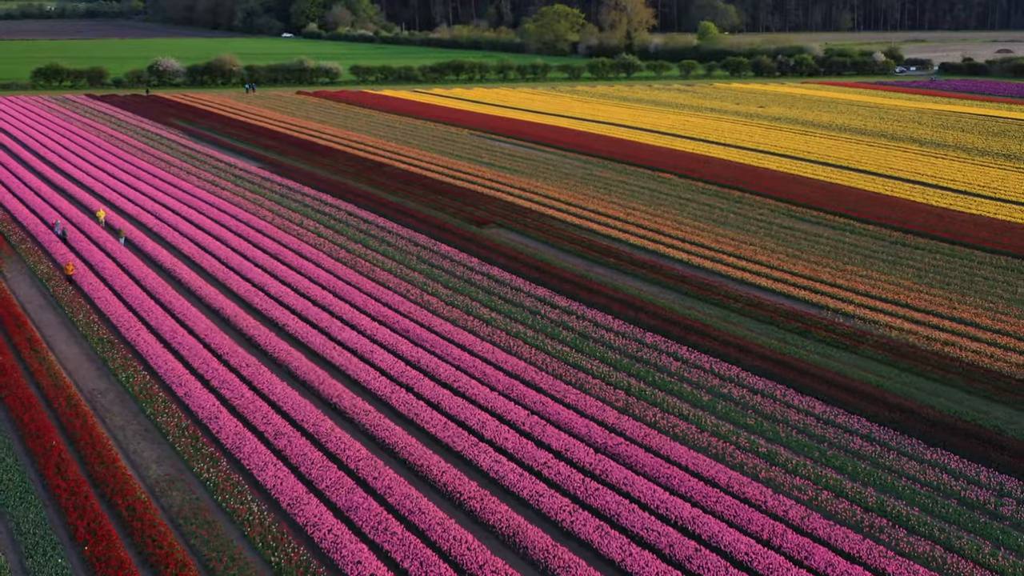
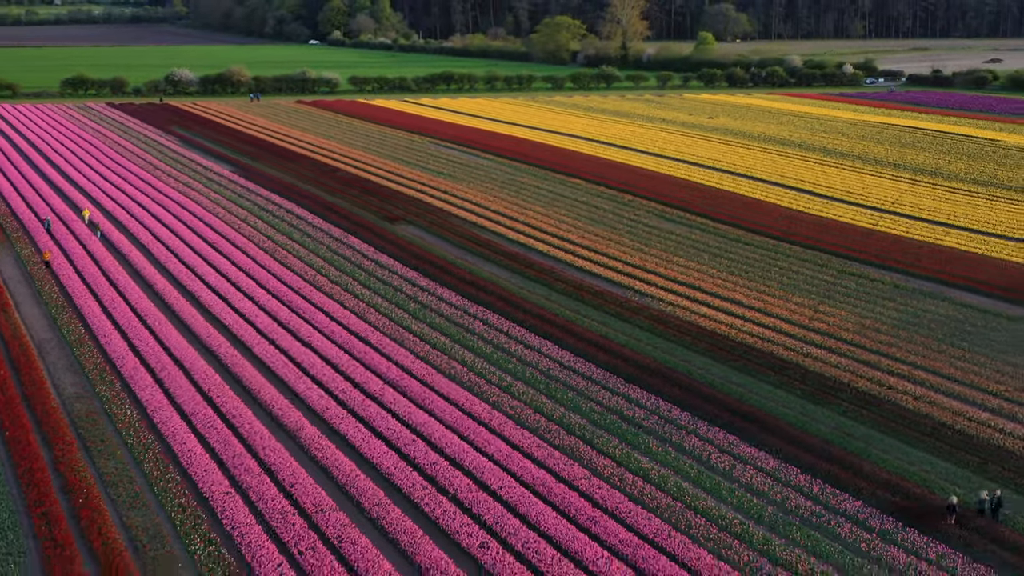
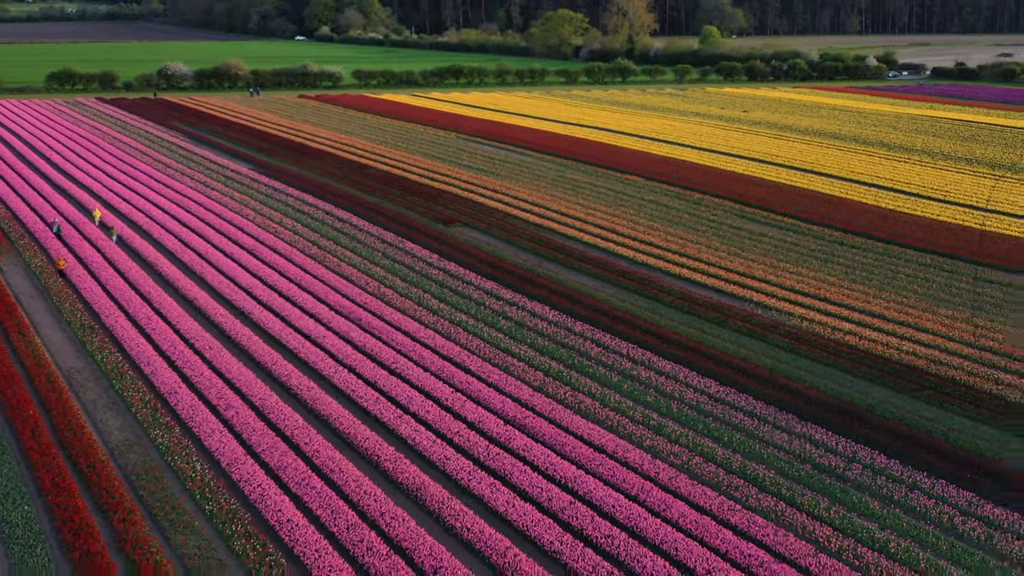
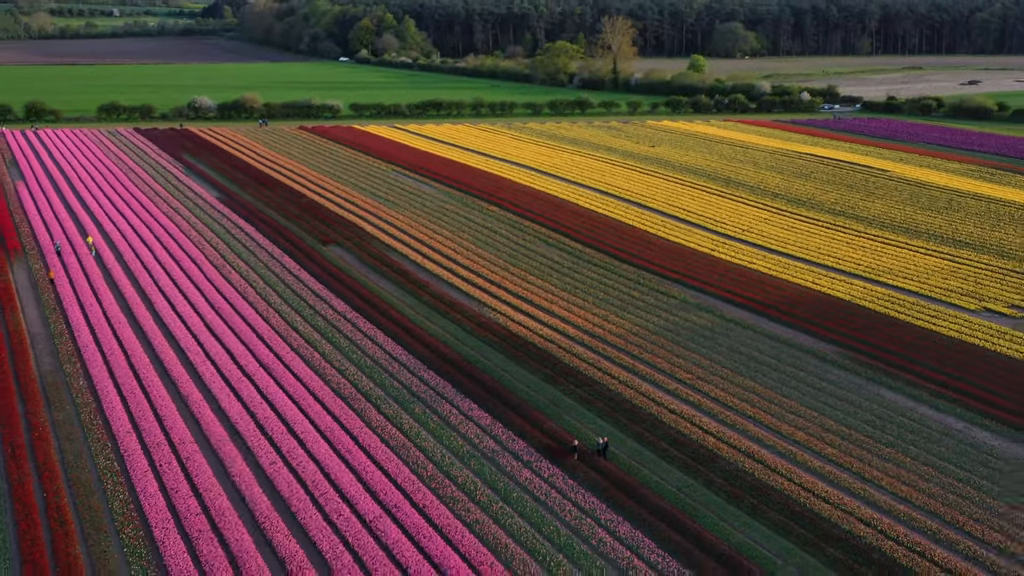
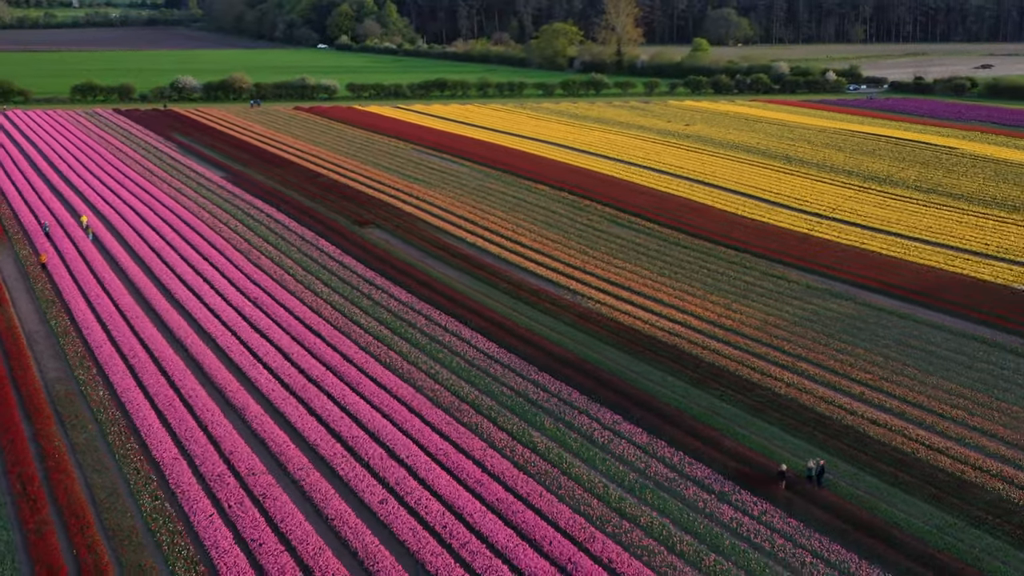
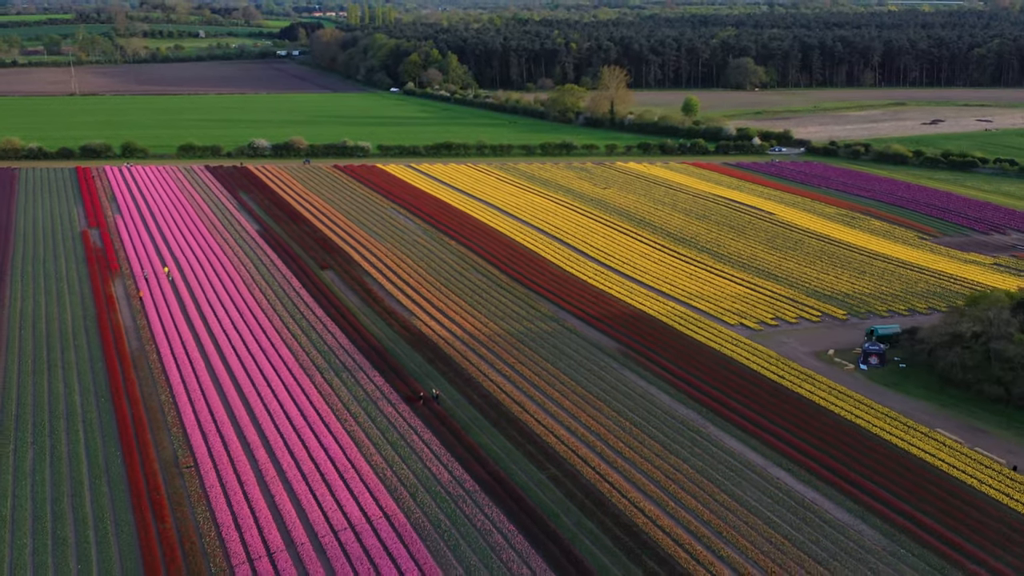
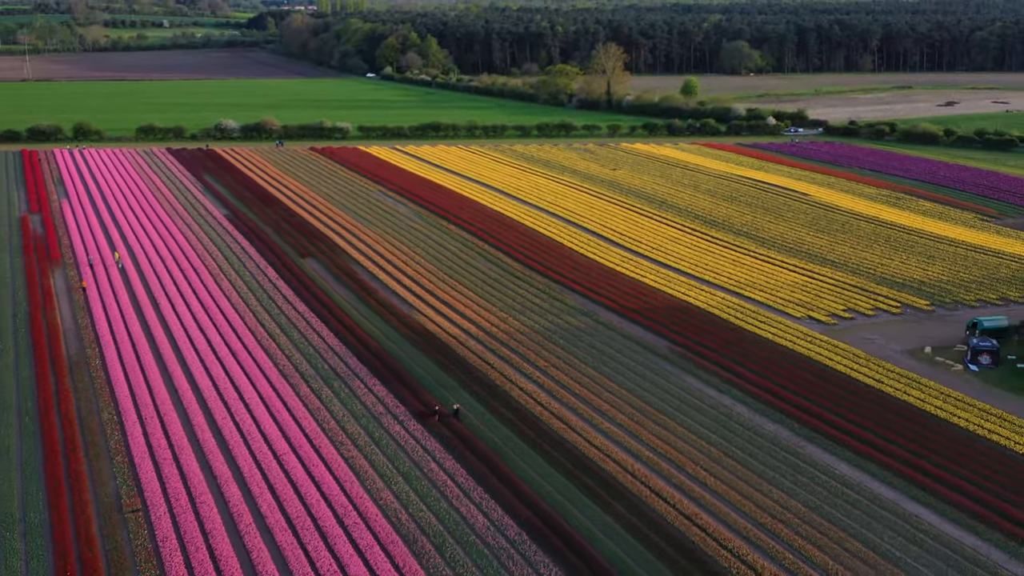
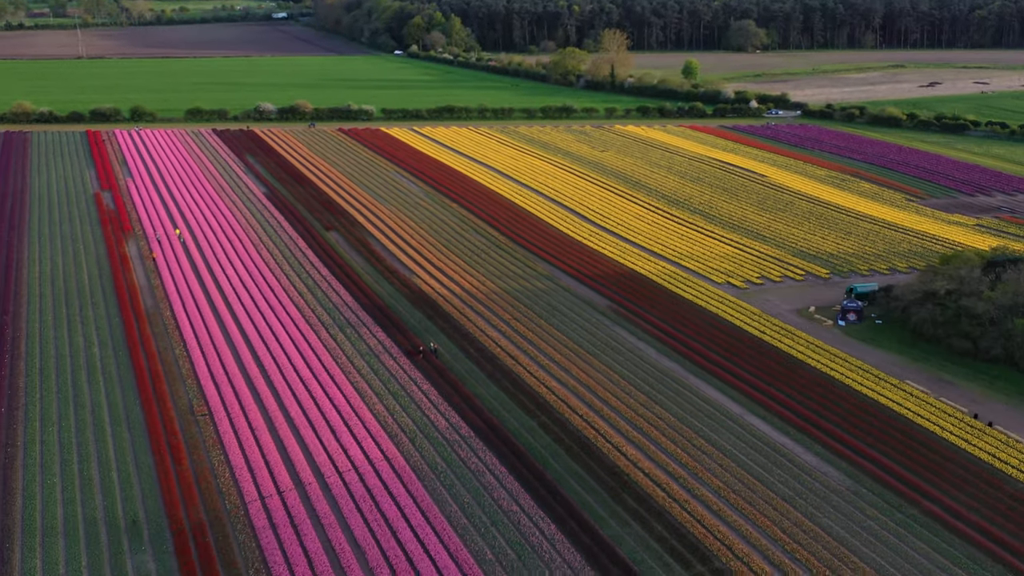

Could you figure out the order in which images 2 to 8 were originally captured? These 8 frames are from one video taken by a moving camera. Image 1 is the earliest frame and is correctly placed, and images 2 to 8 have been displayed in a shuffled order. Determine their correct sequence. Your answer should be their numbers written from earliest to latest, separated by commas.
3, 2, 5, 4, 7, 6, 8
